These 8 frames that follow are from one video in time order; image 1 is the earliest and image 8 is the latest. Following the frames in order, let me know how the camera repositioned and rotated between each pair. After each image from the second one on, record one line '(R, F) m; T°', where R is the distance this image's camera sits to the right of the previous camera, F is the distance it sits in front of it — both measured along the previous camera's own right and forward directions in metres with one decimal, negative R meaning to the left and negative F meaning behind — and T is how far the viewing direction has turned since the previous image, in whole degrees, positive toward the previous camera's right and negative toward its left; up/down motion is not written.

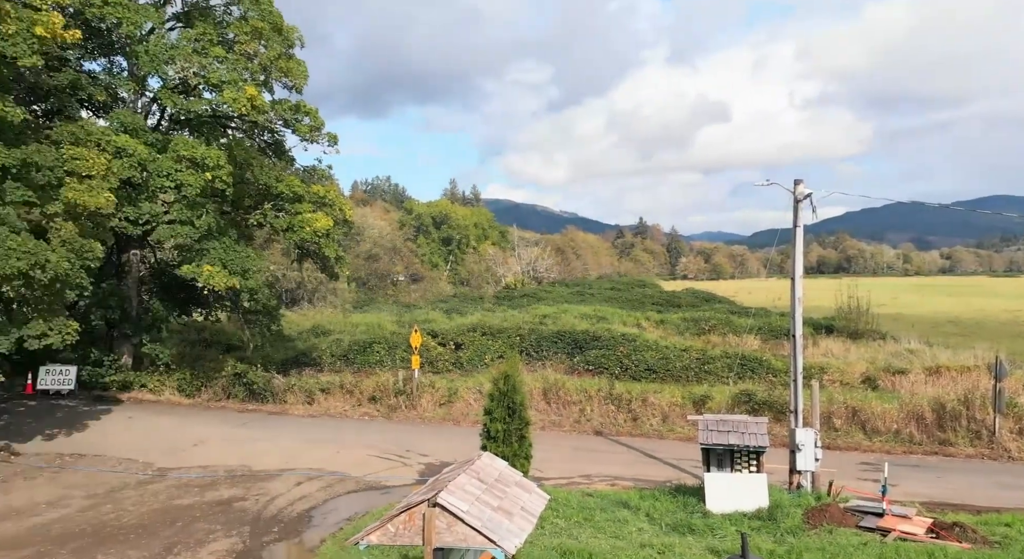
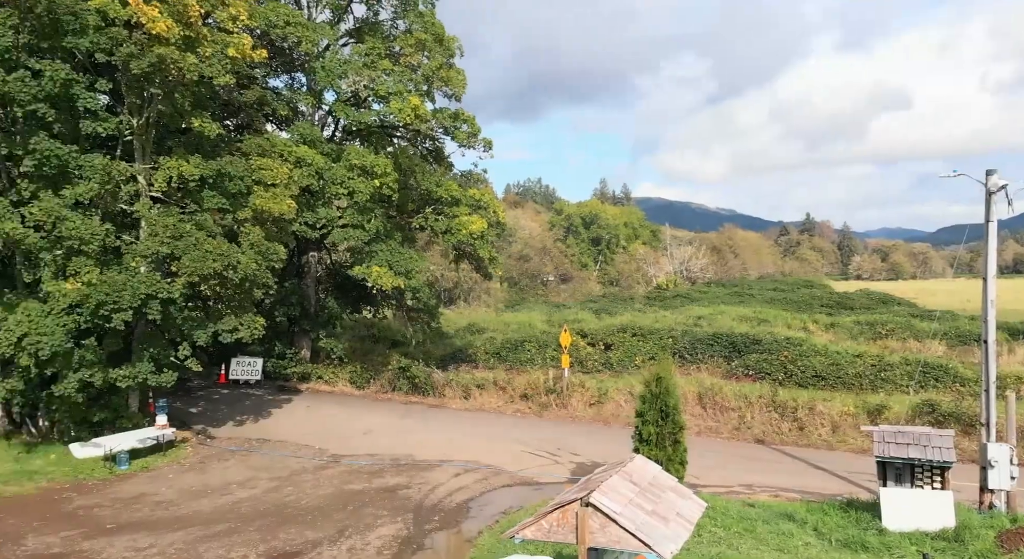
(+0.2, -0.1) m; -11°
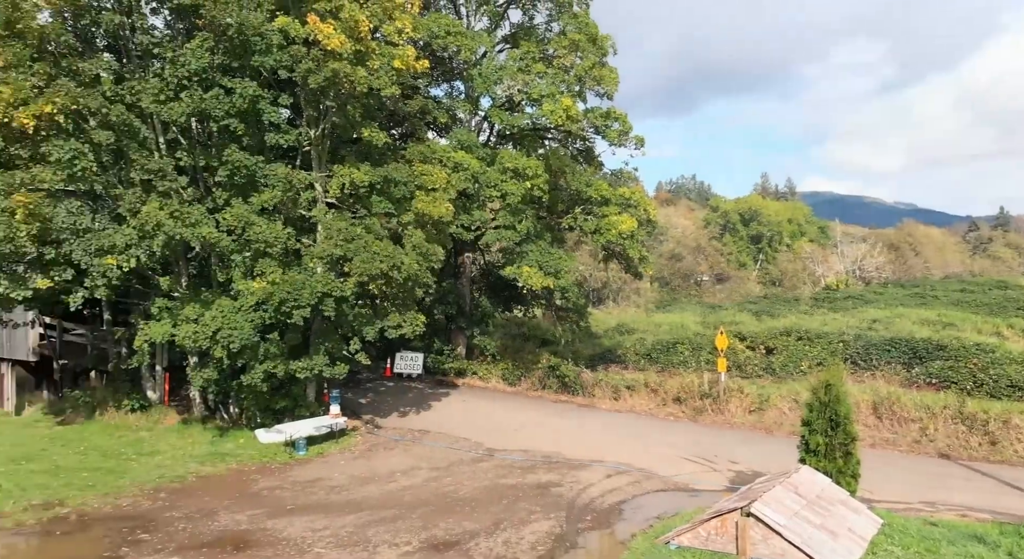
(+0.2, 0.0) m; -11°
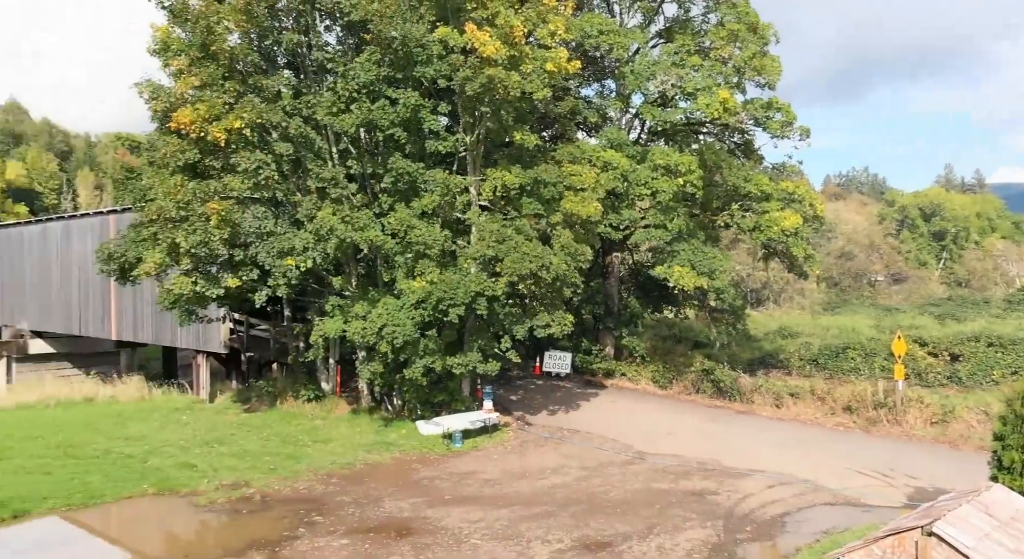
(+0.2, 0.0) m; -11°
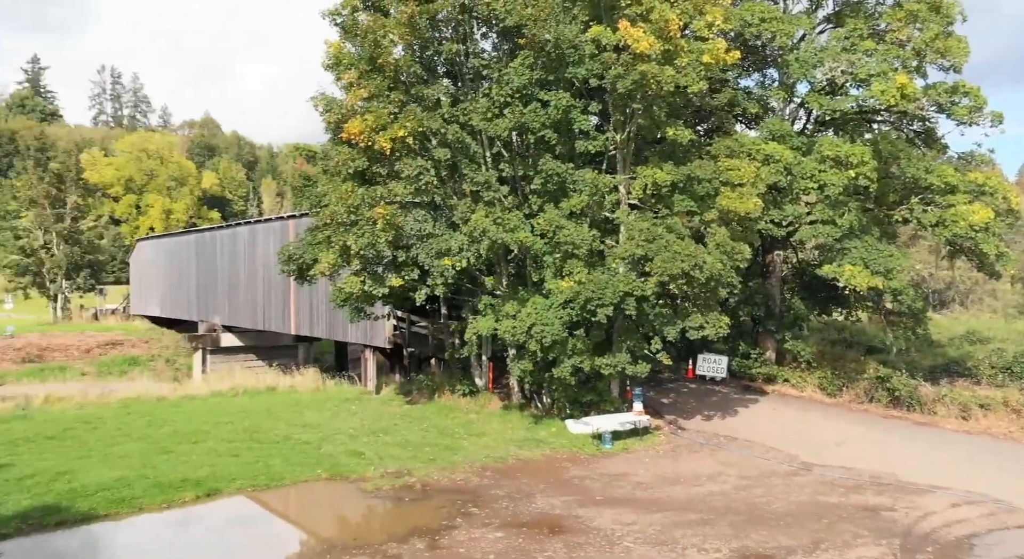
(+0.1, +0.1) m; -11°
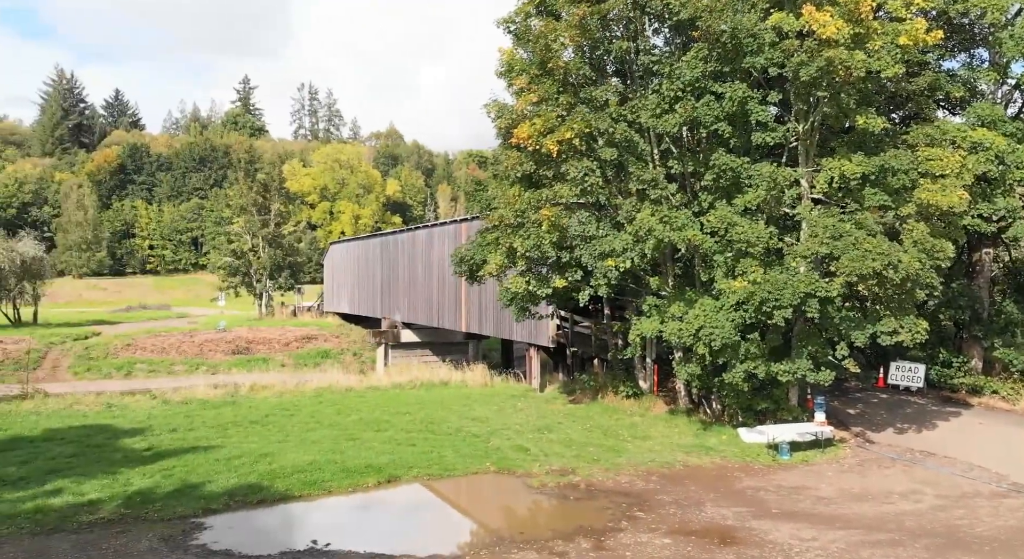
(+0.1, +0.1) m; -12°
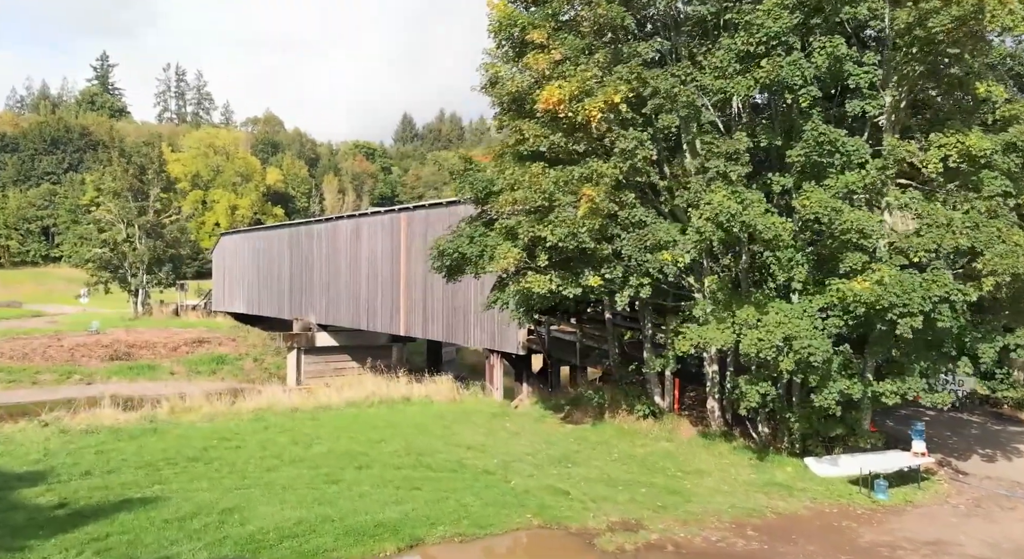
(-2.5, +3.2) m; +9°
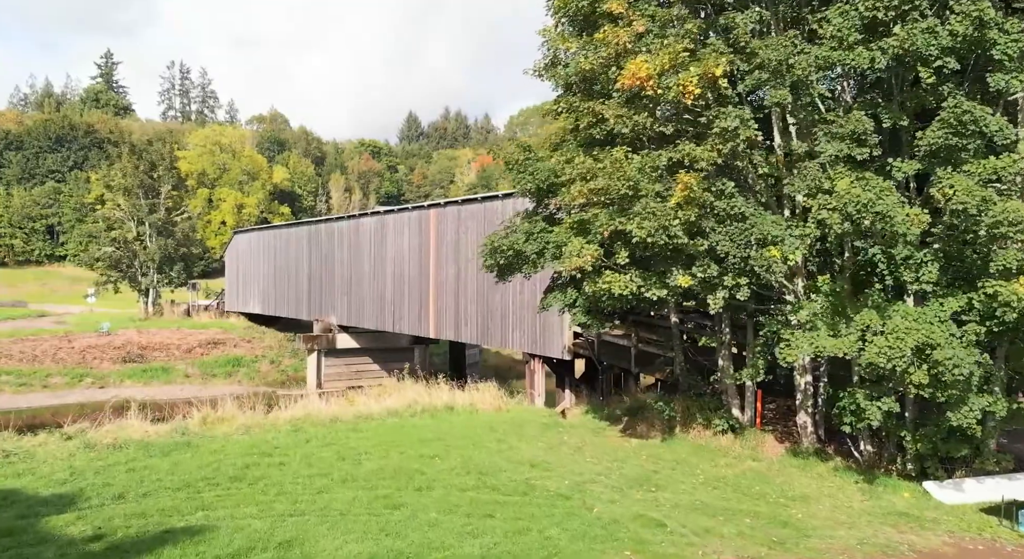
(-1.2, +1.4) m; 0°
